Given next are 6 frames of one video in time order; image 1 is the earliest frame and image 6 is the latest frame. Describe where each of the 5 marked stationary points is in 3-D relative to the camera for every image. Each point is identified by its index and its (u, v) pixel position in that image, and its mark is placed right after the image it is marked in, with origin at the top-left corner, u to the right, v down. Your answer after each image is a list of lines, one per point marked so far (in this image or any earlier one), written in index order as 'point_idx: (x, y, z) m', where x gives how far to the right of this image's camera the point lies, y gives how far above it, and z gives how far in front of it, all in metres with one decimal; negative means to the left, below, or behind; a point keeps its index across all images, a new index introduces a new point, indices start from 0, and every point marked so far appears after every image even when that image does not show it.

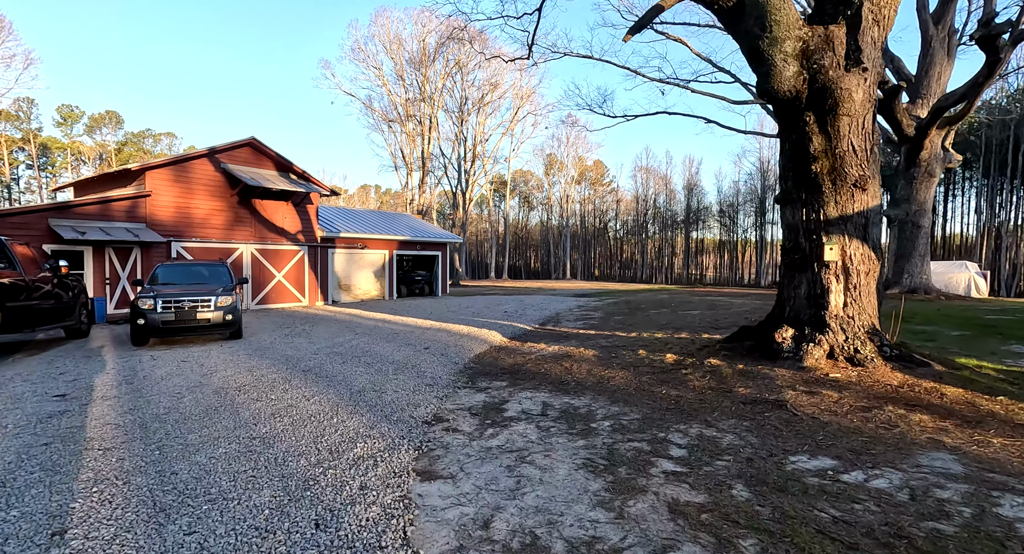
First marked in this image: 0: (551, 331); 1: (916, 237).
0: (+0.9, -1.2, +9.8) m
1: (+14.8, +1.4, +16.8) m
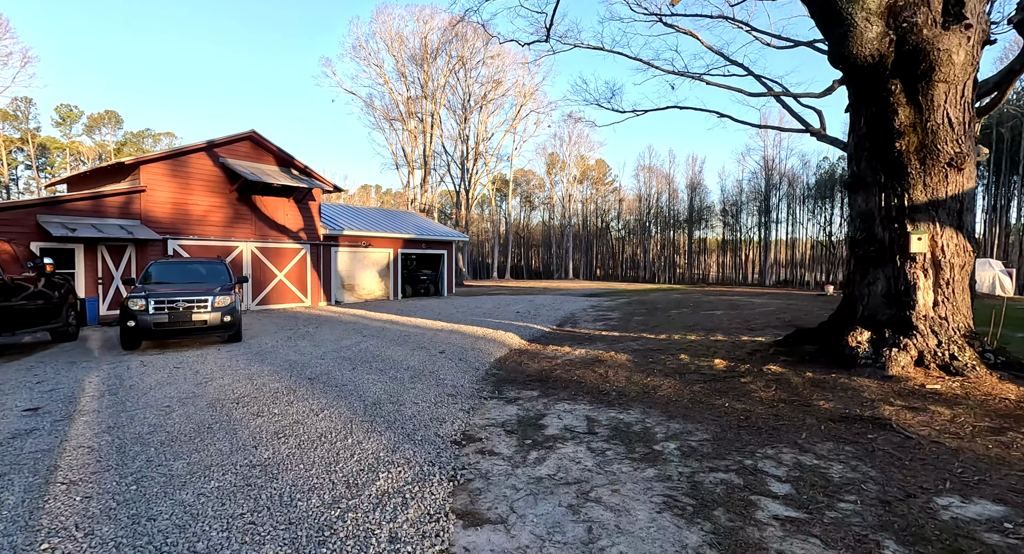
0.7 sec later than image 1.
0: (+1.2, -1.1, +9.2) m
1: (+15.2, +1.5, +16.2) m
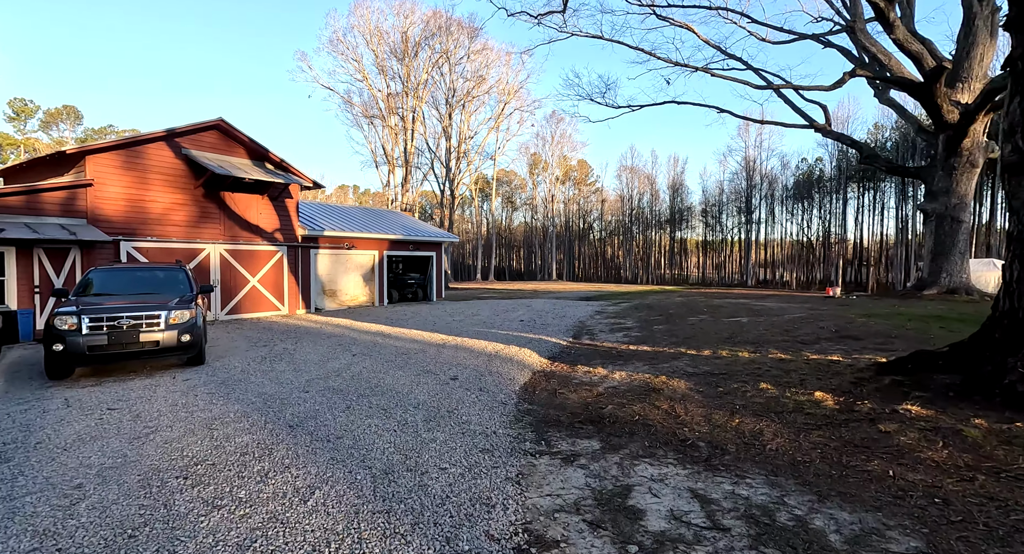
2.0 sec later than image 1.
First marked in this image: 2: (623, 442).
0: (+1.4, -1.2, +8.0) m
1: (+15.1, +1.5, +15.7) m
2: (+0.9, -1.3, +3.7) m
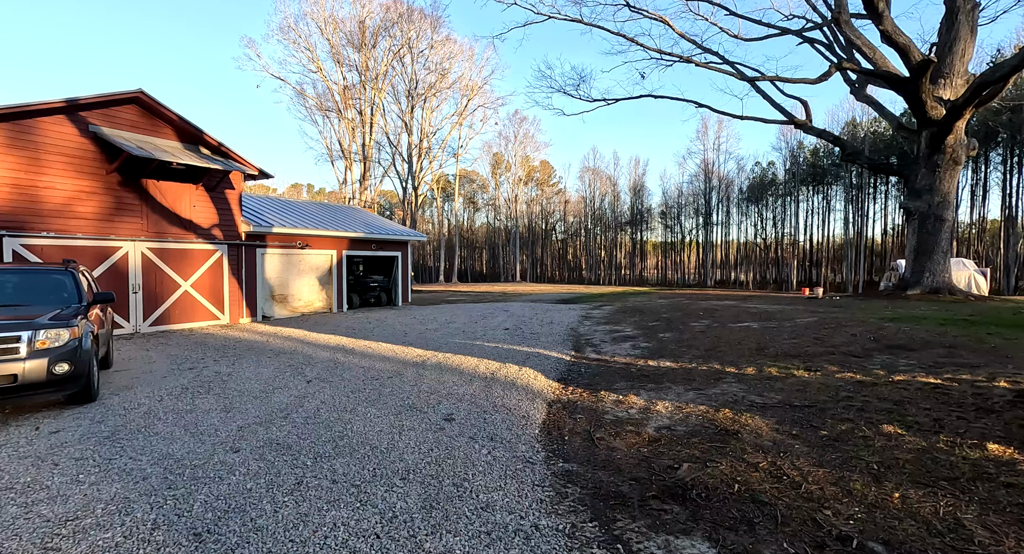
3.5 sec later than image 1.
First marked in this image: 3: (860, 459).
0: (+1.4, -1.3, +6.6) m
1: (+14.3, +1.5, +15.4) m
2: (+1.2, -1.3, +2.3) m
3: (+2.3, -1.2, +3.0) m
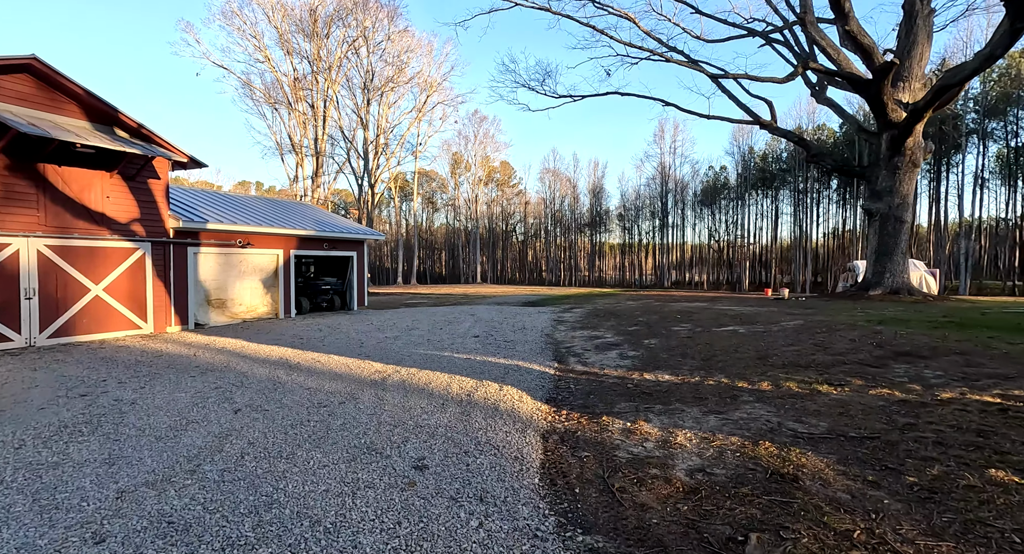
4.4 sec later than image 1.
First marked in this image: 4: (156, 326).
0: (+1.1, -1.3, +5.8) m
1: (+13.2, +1.5, +15.7) m
2: (+1.3, -1.4, +1.5) m
3: (+2.3, -1.2, +2.2) m
4: (-8.7, -1.2, +11.2) m
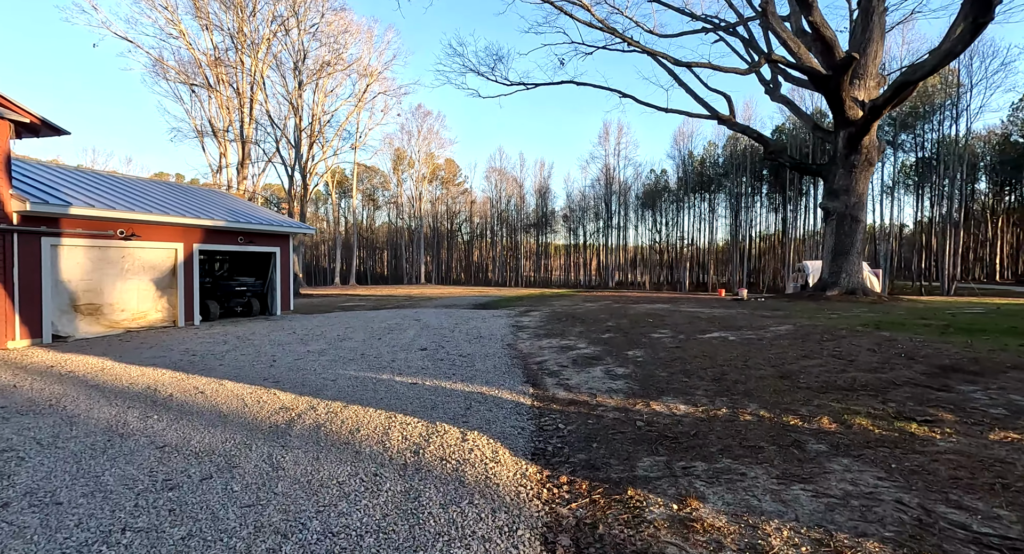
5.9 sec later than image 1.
0: (+0.8, -1.3, +4.2) m
1: (+11.6, +1.5, +15.5) m
2: (+1.5, -1.3, 0.0) m
3: (+2.4, -1.2, +0.9) m
4: (-9.6, -1.2, +8.4) m
